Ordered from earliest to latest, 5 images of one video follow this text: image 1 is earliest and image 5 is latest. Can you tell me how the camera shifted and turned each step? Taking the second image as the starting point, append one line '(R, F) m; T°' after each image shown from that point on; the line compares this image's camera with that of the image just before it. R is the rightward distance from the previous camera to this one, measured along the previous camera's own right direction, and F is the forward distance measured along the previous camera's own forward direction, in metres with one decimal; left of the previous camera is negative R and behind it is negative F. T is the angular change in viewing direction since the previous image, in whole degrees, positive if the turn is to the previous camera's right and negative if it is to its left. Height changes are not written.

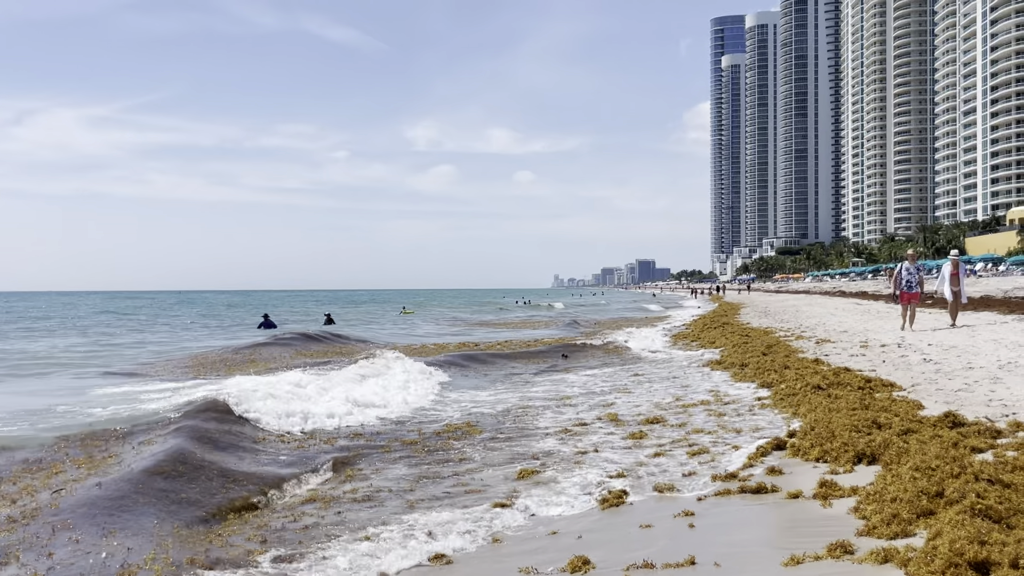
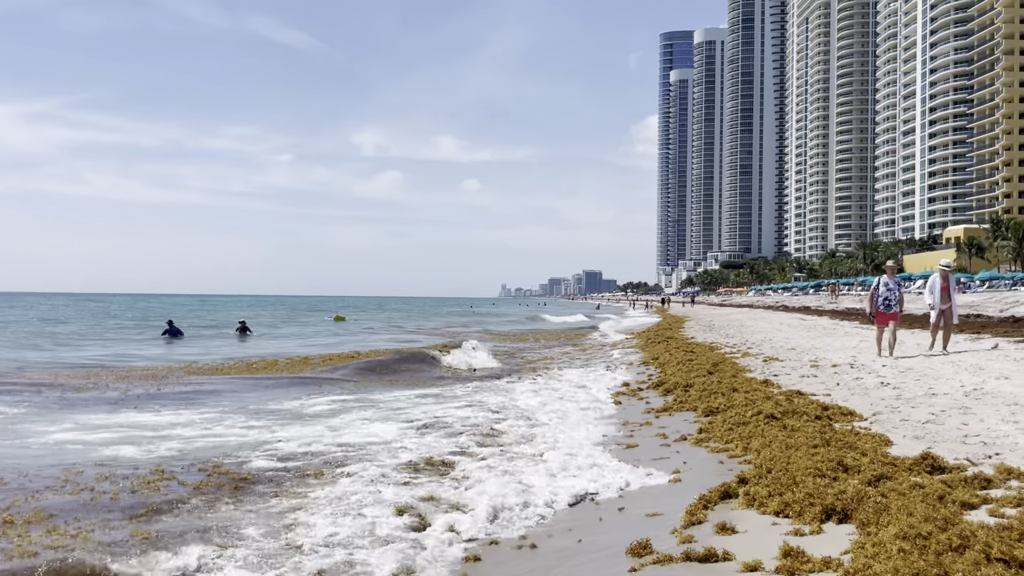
(+0.3, +1.1) m; +3°
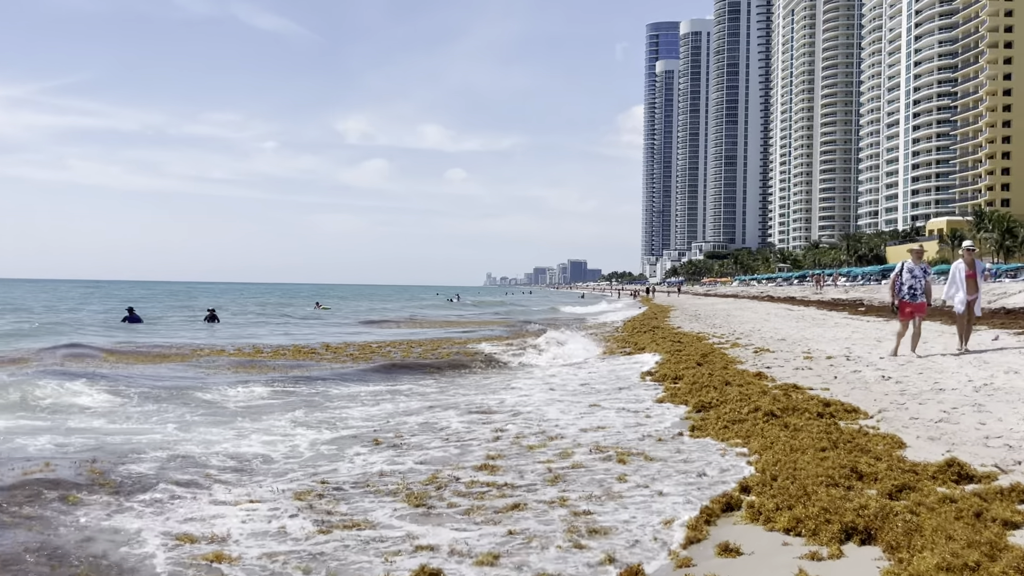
(+0.1, +0.7) m; +1°
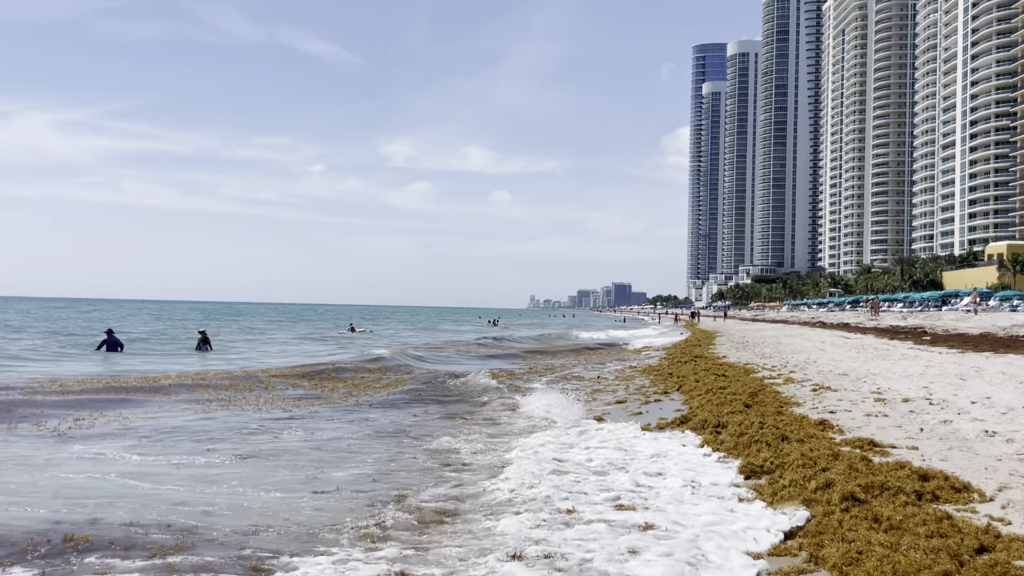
(+0.4, +1.9) m; -3°
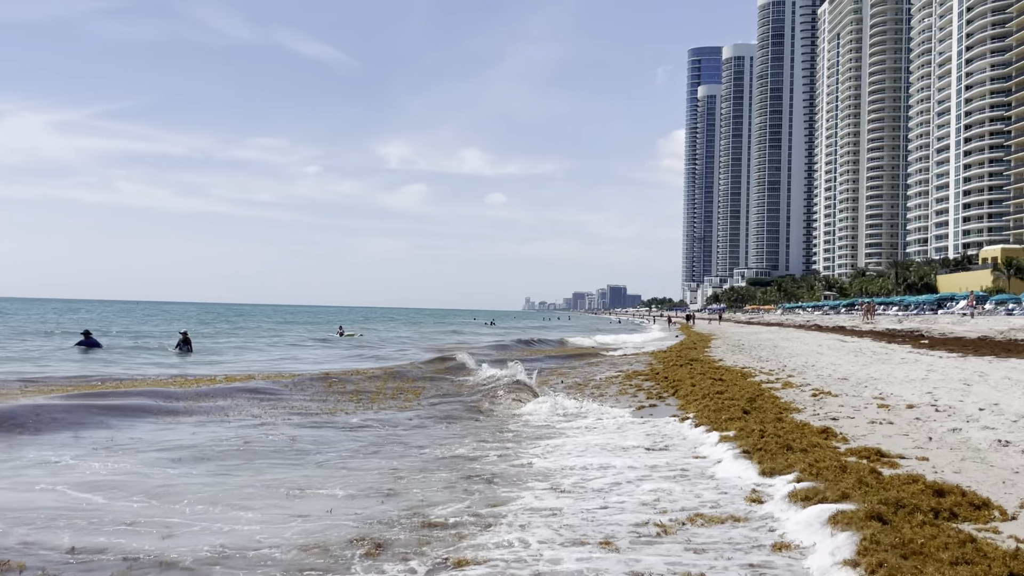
(+0.1, +0.4) m; 0°
